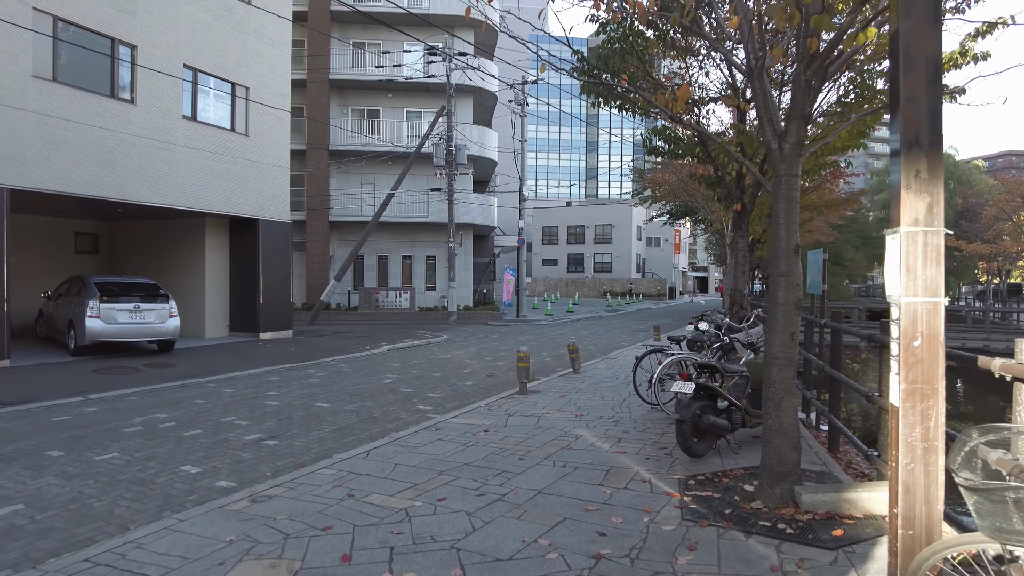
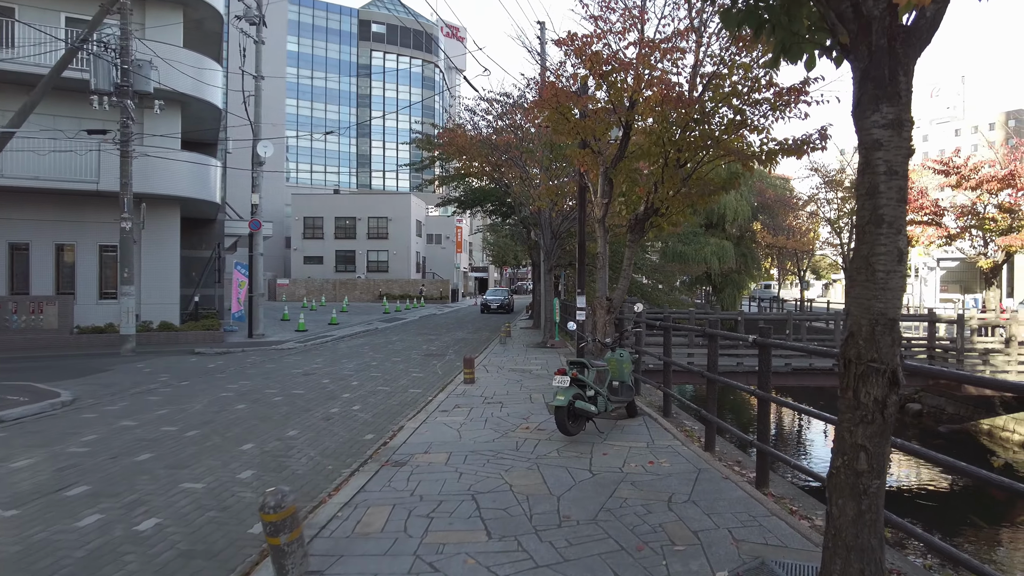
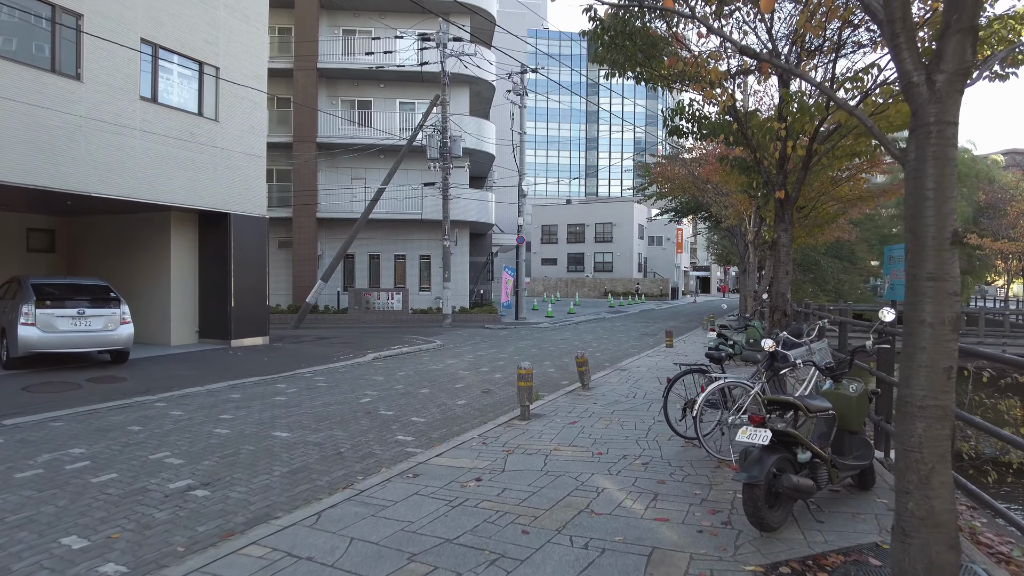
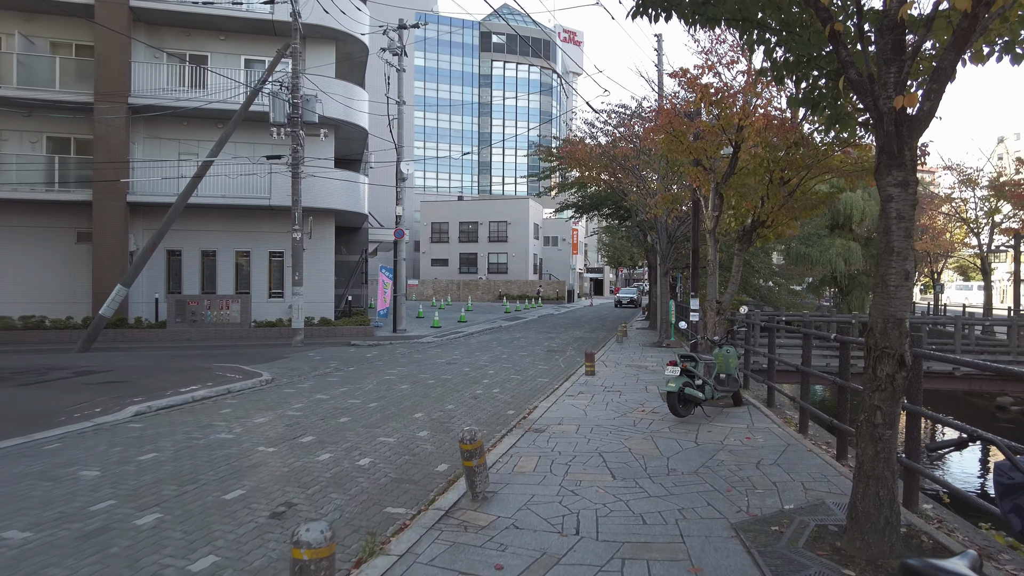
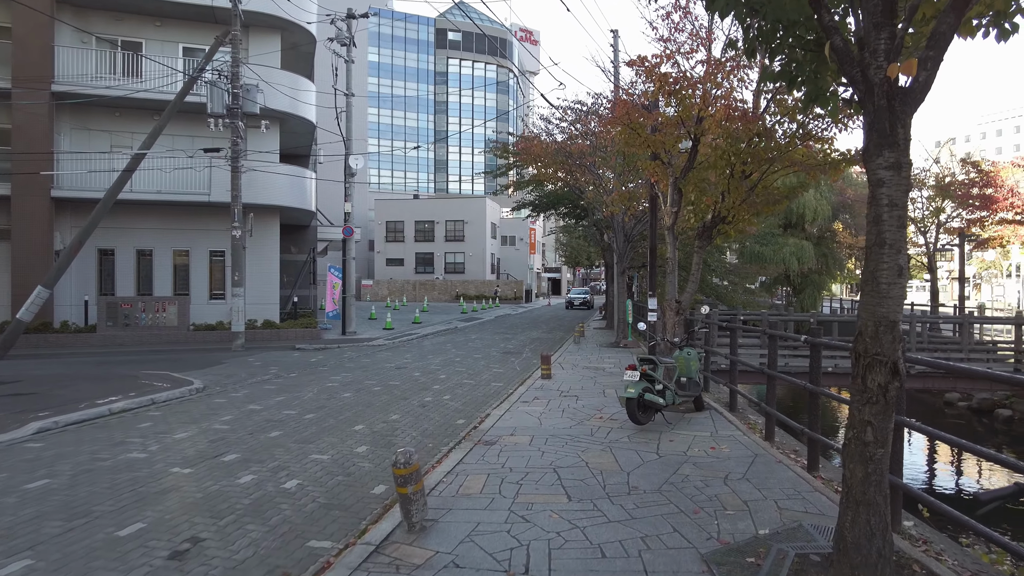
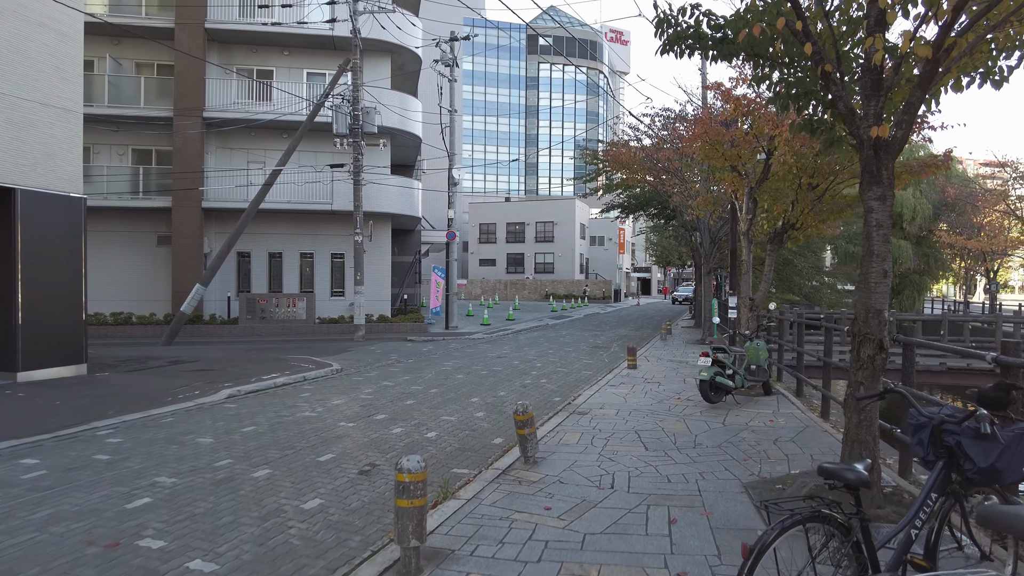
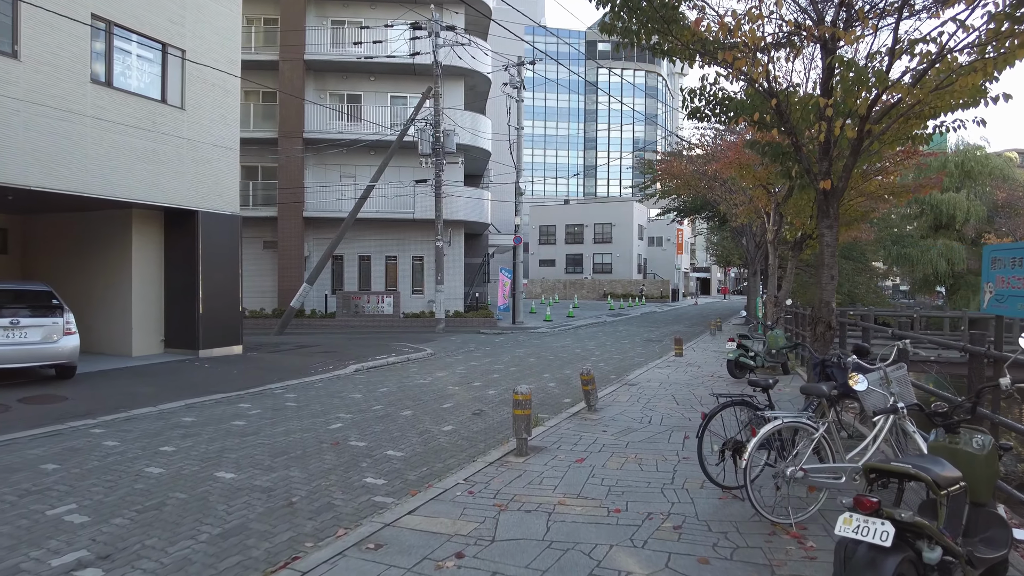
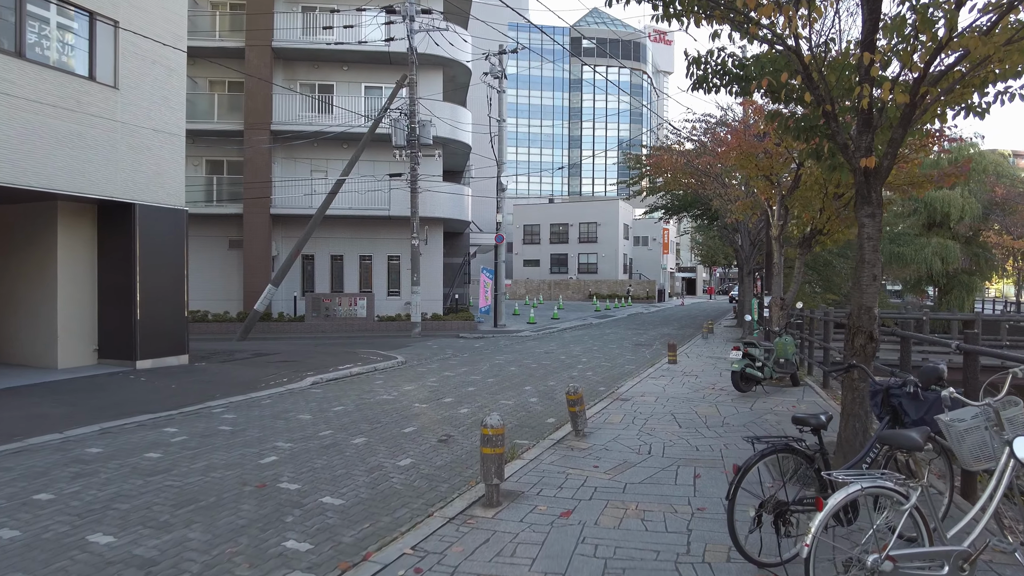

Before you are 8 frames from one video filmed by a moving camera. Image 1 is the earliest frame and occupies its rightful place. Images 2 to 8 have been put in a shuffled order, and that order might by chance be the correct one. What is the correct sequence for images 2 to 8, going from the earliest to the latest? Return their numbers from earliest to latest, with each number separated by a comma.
3, 7, 8, 6, 4, 5, 2
